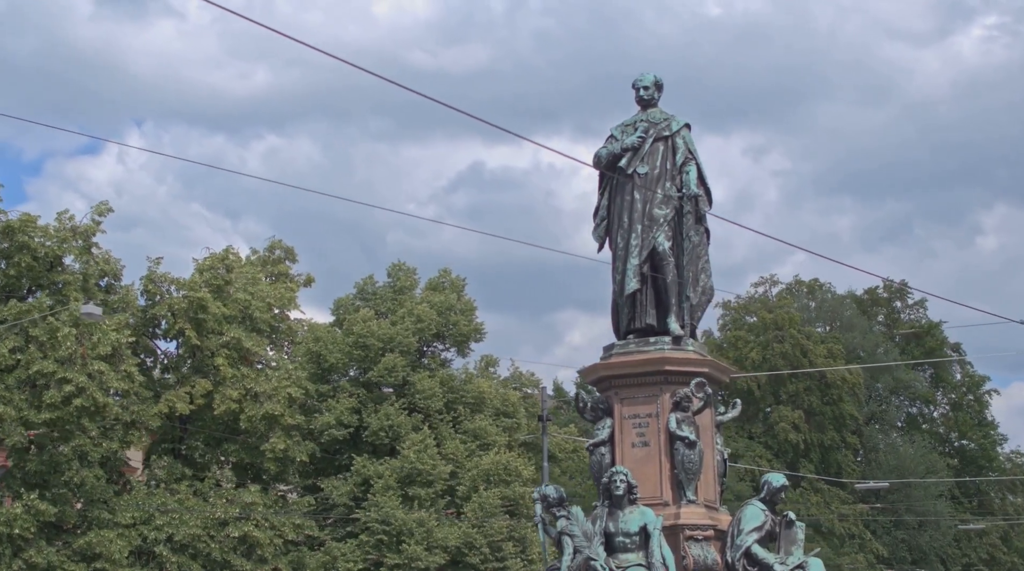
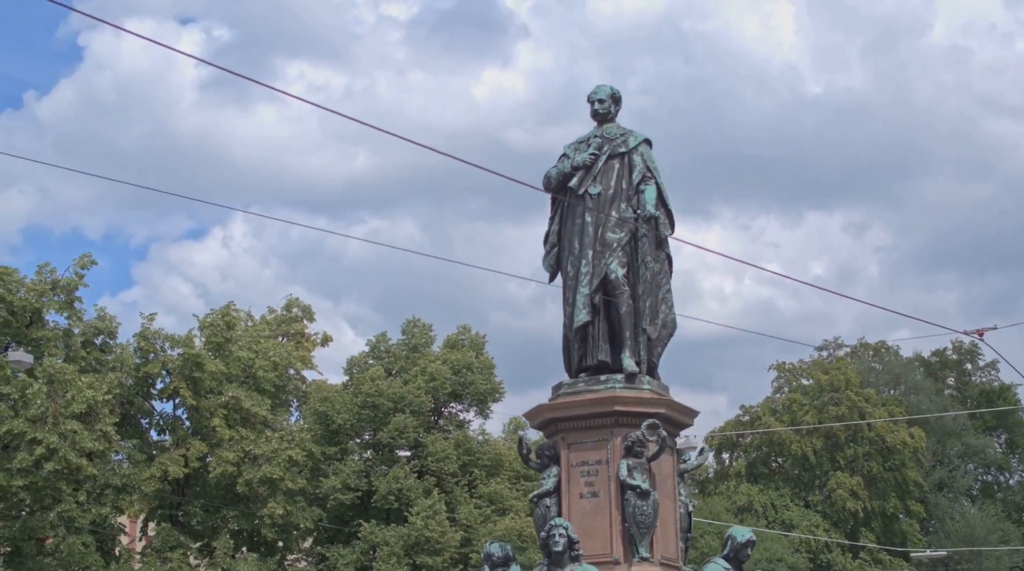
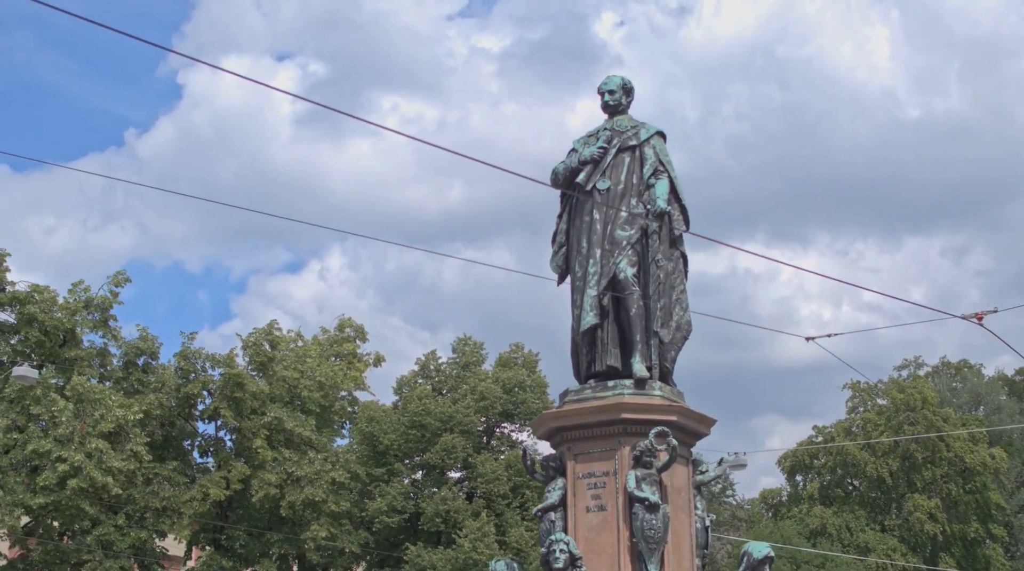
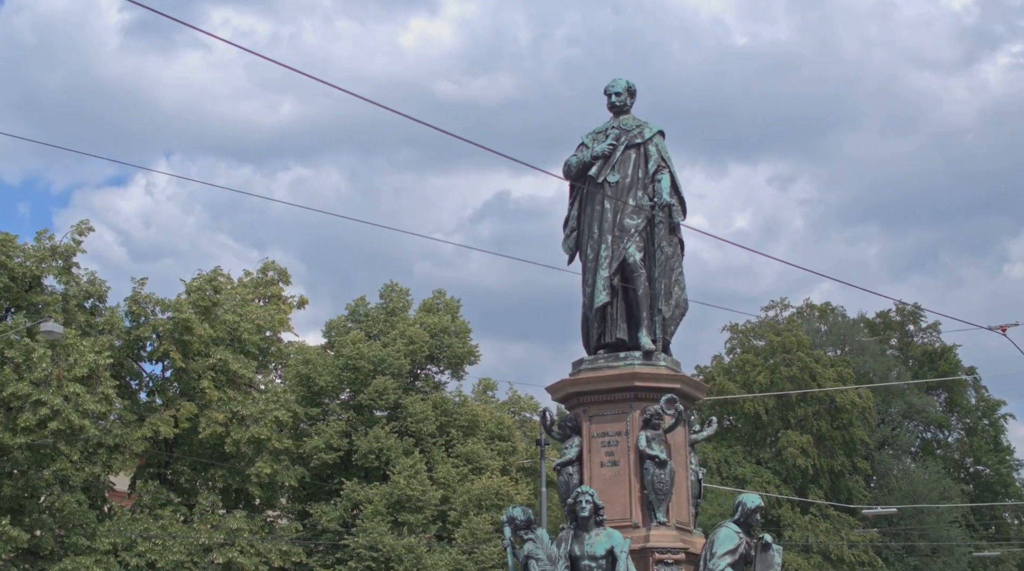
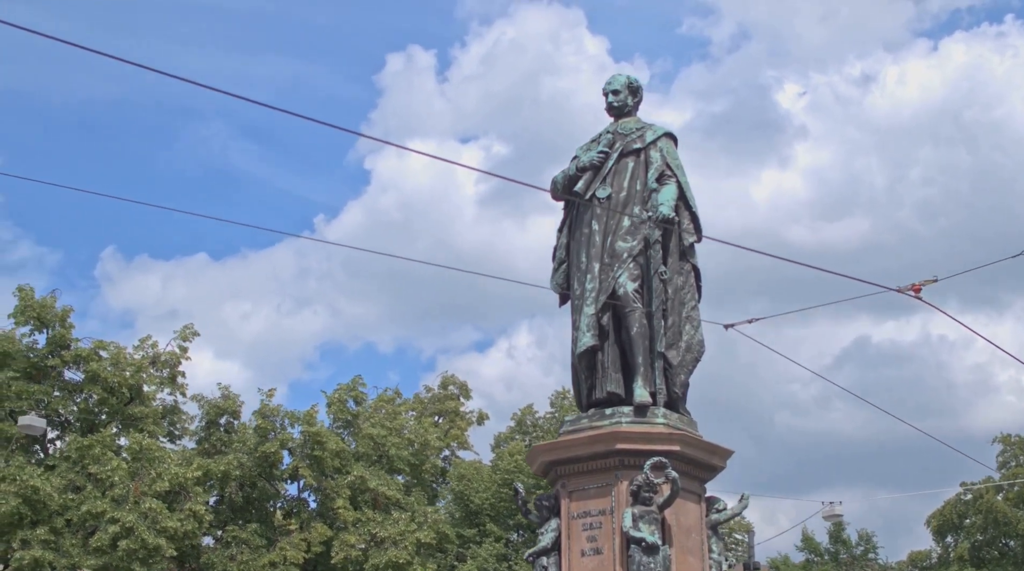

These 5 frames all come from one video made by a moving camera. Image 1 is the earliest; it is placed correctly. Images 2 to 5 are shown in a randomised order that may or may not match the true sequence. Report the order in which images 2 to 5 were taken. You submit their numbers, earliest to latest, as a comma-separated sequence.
4, 2, 3, 5
